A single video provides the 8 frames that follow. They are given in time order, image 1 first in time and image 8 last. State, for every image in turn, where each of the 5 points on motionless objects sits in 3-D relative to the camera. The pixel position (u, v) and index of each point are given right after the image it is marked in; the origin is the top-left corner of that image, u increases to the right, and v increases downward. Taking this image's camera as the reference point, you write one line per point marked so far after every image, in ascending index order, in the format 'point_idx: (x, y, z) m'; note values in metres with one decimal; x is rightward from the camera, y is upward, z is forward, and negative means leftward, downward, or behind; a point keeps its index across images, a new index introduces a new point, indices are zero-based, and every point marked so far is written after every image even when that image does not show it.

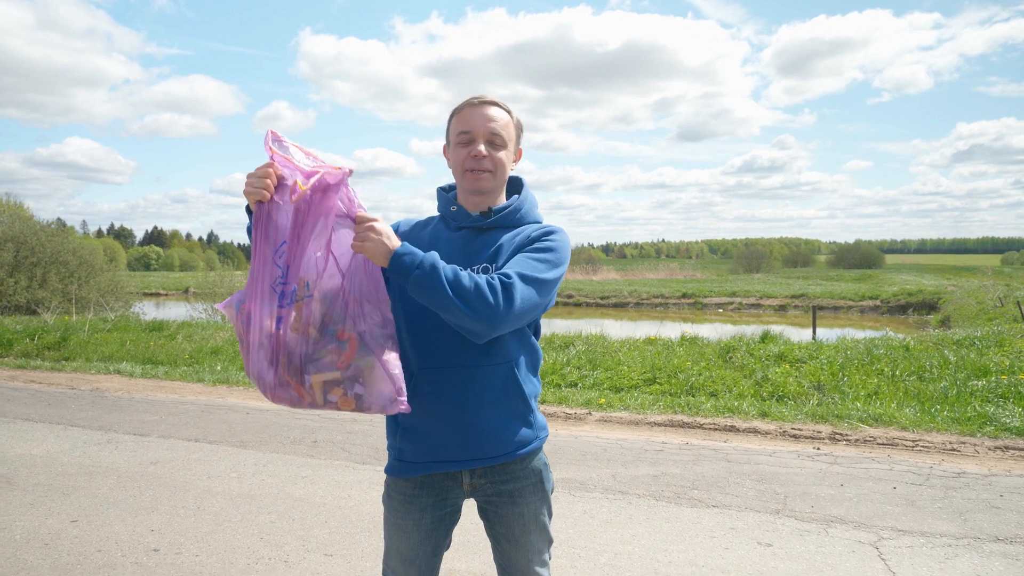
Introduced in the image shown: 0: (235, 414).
0: (-3.3, -1.5, +7.9) m
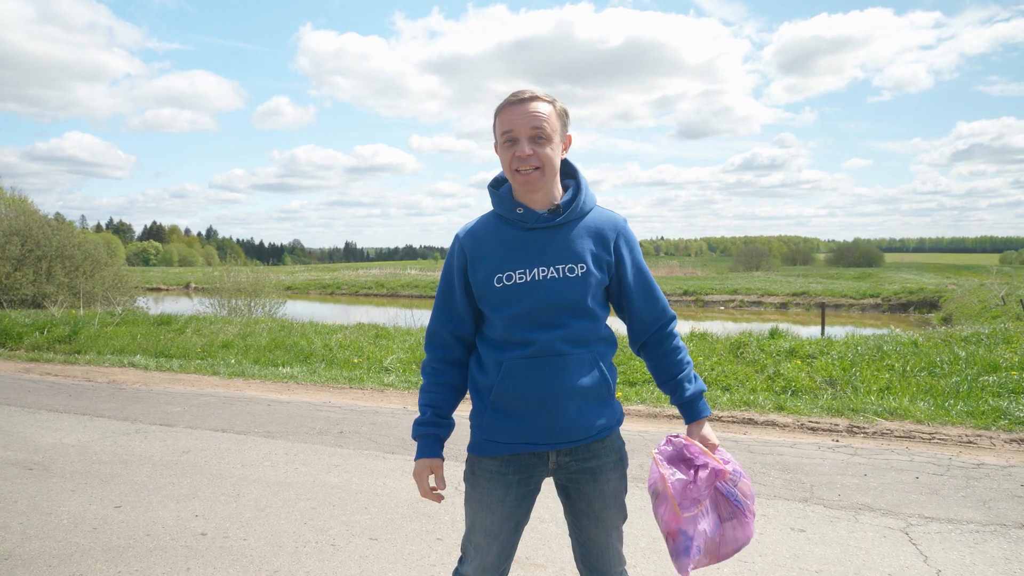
0: (-3.1, -1.4, +8.0) m
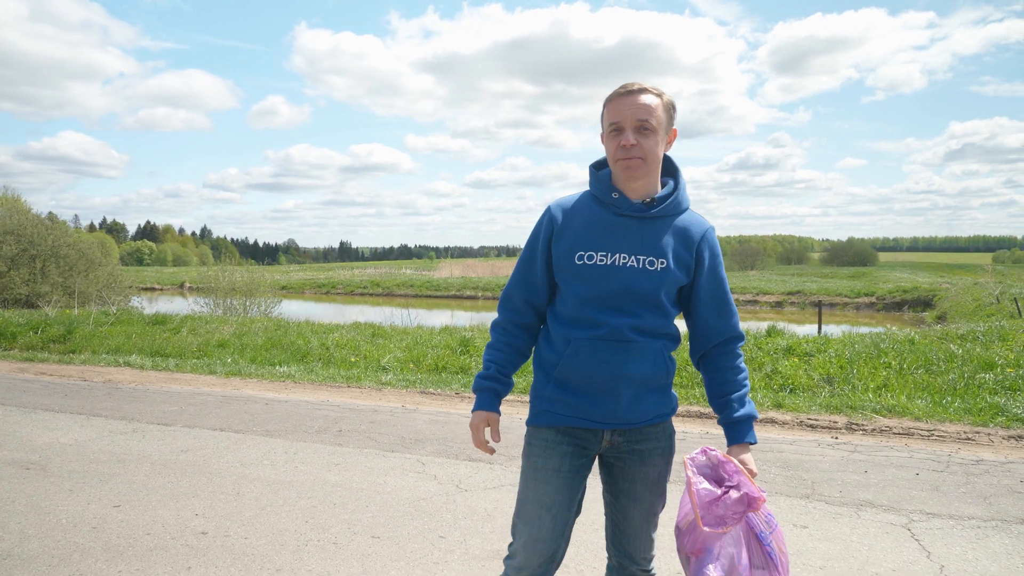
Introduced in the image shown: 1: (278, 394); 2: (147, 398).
0: (-3.1, -1.4, +7.9) m
1: (-3.2, -1.5, +9.0) m
2: (-4.6, -1.4, +8.2) m
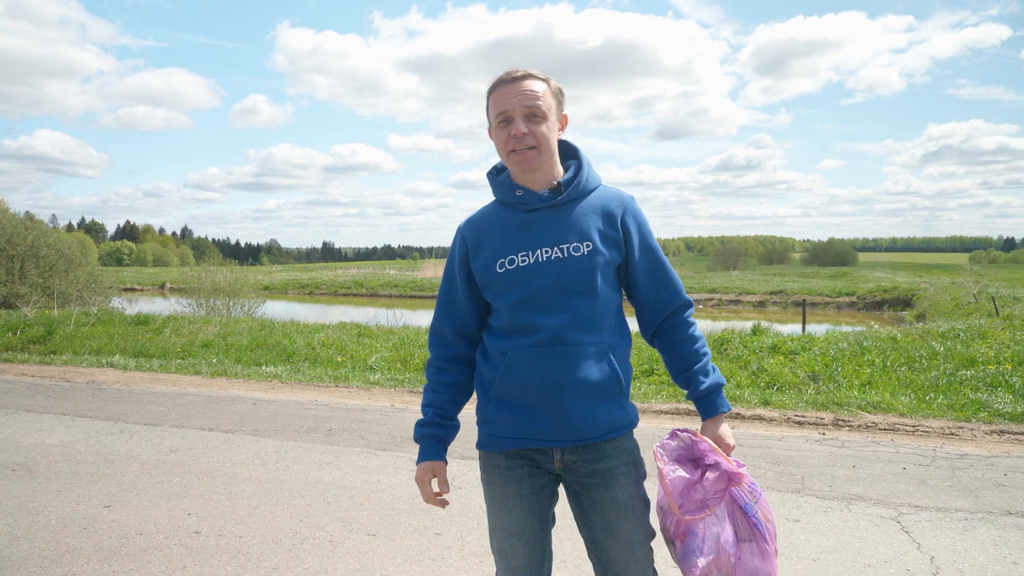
0: (-3.2, -1.4, +7.9) m
1: (-3.4, -1.4, +8.9) m
2: (-4.7, -1.4, +8.1) m
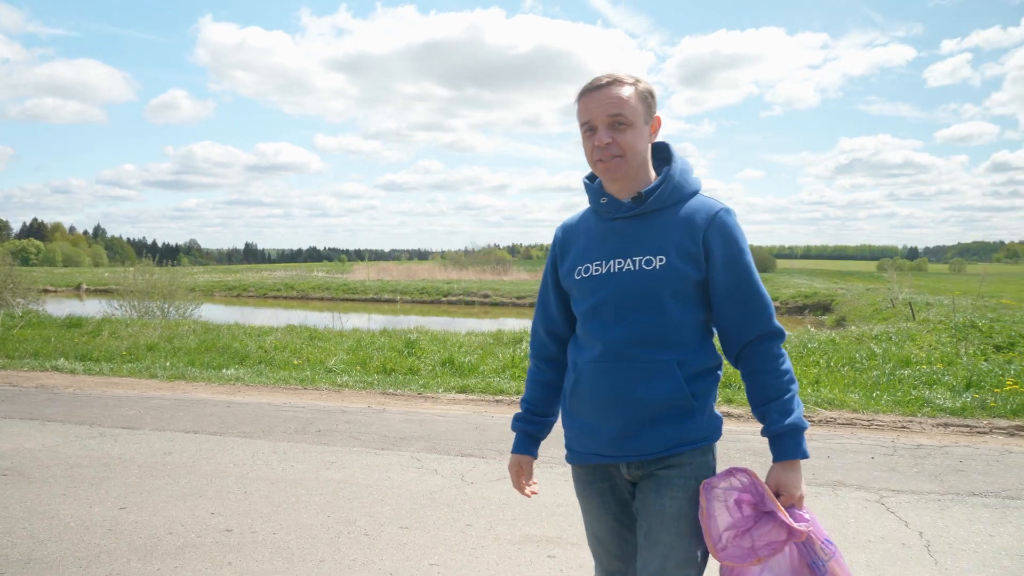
0: (-3.5, -1.4, +7.7) m
1: (-3.7, -1.5, +8.7) m
2: (-5.0, -1.4, +7.8) m
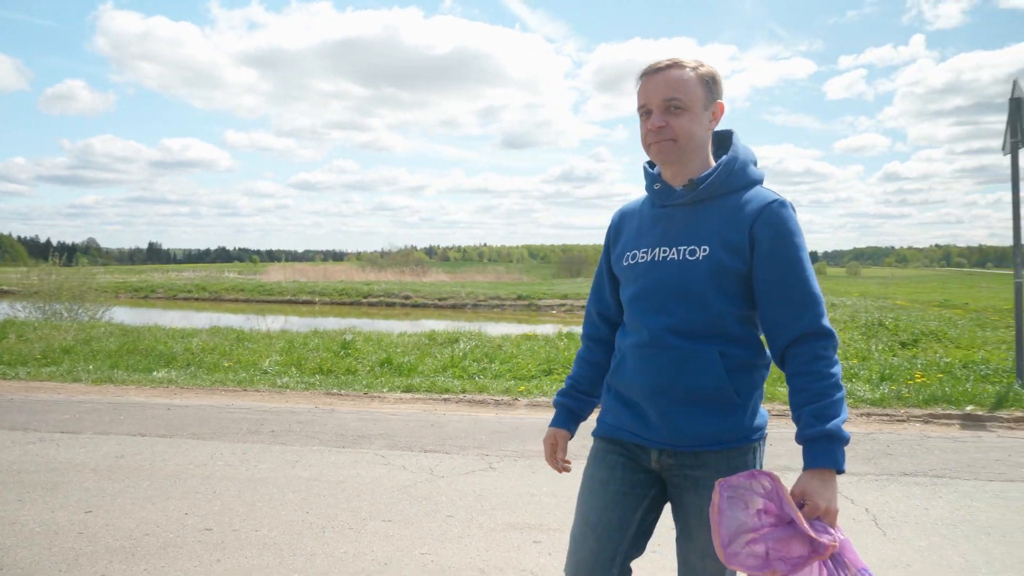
0: (-4.0, -1.4, +7.4) m
1: (-4.3, -1.4, +8.4) m
2: (-5.5, -1.3, +7.4) m
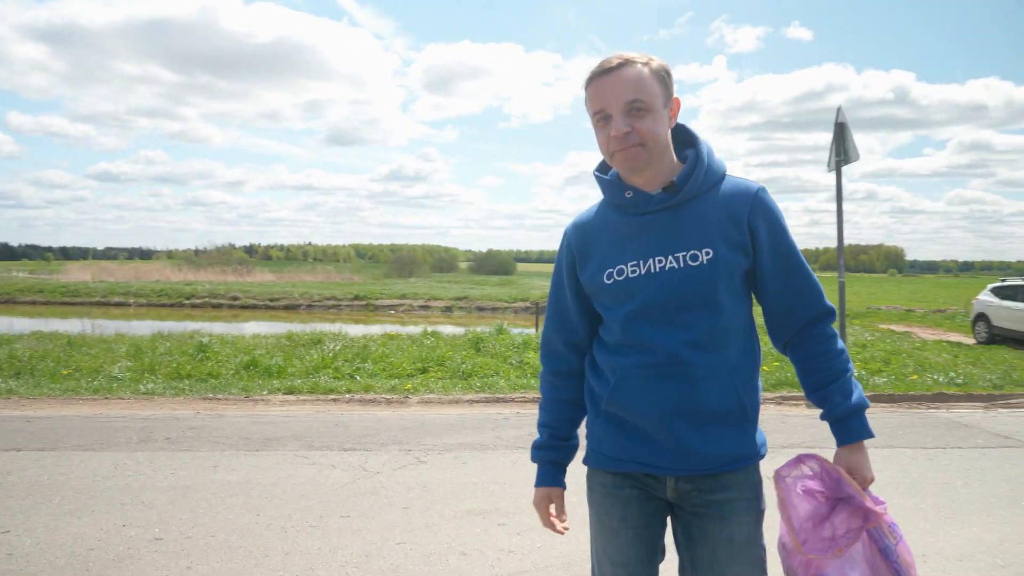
0: (-5.0, -1.4, +6.6) m
1: (-5.5, -1.4, +7.5) m
2: (-6.4, -1.3, +6.2) m
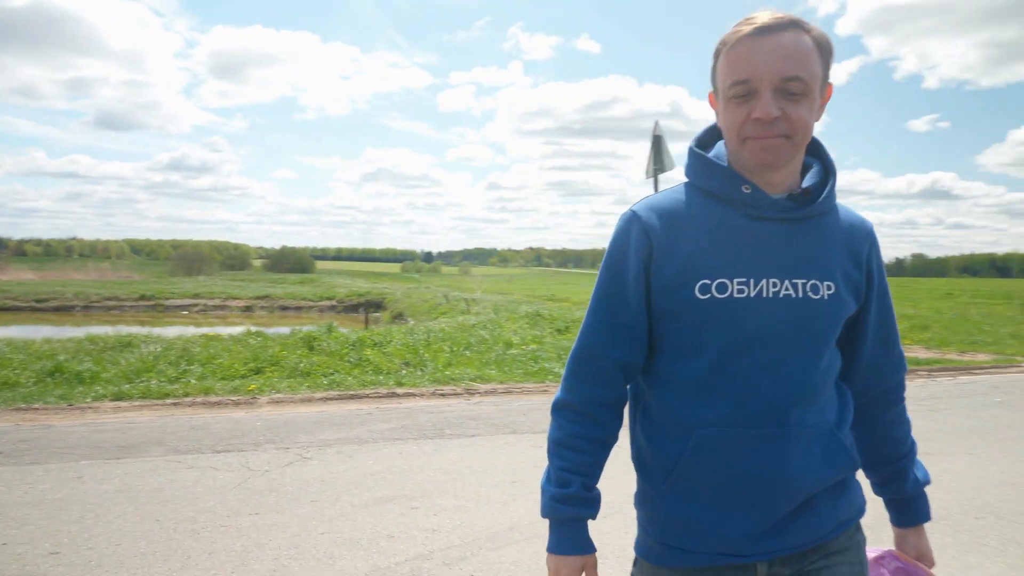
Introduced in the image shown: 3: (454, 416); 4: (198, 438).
0: (-6.1, -1.3, +5.4) m
1: (-6.9, -1.4, +6.1) m
2: (-7.4, -1.3, +4.6) m
3: (-0.5, -1.3, +7.2) m
4: (-2.9, -1.4, +6.1) m
